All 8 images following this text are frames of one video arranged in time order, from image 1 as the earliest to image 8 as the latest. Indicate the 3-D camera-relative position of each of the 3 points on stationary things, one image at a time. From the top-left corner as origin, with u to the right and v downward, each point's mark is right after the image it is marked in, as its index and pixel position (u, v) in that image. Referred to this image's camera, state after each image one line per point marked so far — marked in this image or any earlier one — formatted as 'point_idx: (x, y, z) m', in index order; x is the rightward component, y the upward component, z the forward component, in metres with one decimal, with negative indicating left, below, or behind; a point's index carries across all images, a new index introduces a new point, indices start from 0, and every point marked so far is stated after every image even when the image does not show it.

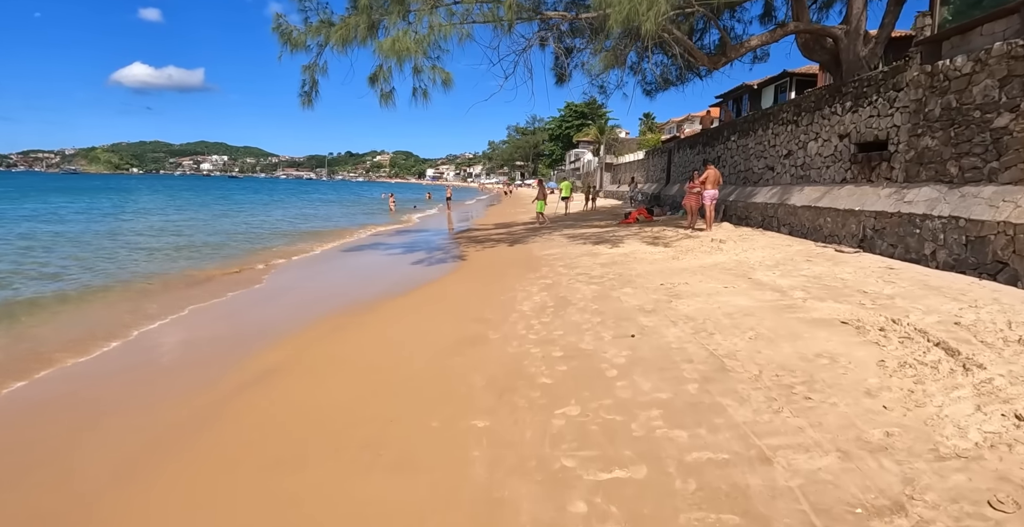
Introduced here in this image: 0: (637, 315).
0: (+1.3, -0.5, +5.3) m
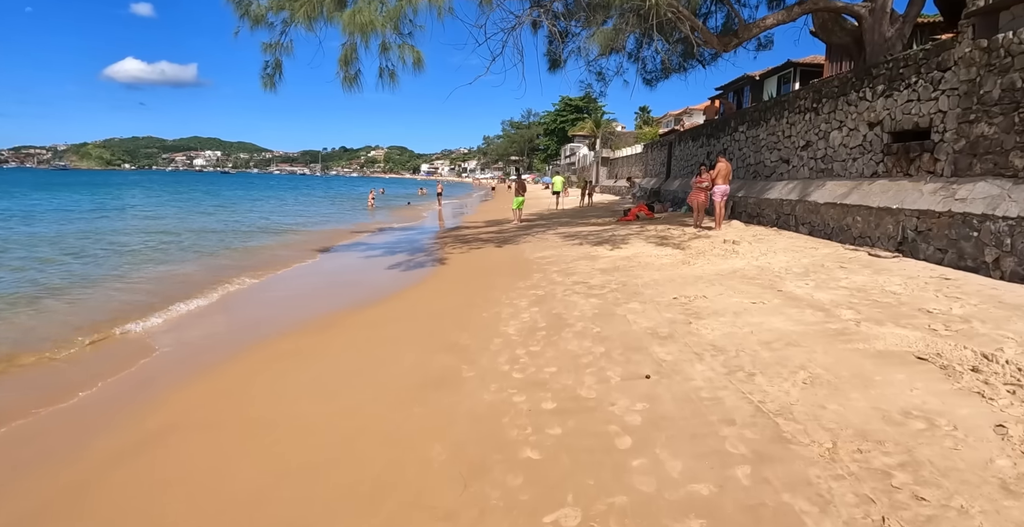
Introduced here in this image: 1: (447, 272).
0: (+1.1, -0.7, +4.2) m
1: (-1.1, -0.1, +9.0) m
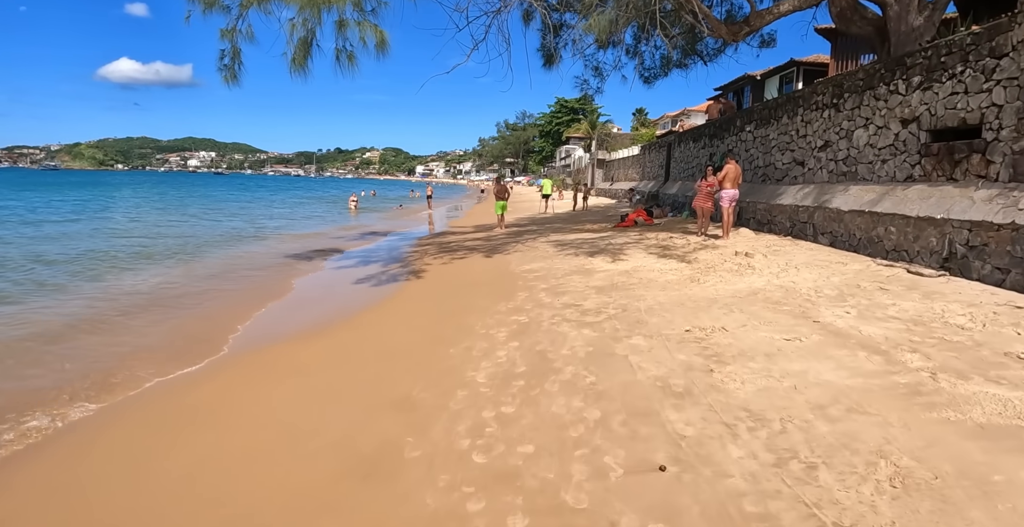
0: (+0.9, -0.9, +3.1) m
1: (-1.4, -0.4, +7.9) m
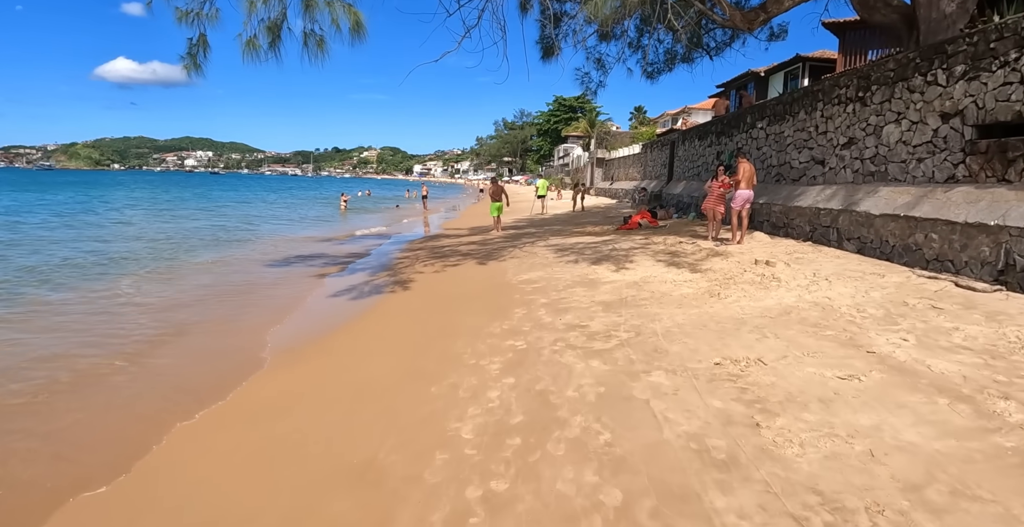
0: (+0.9, -1.0, +2.4) m
1: (-1.4, -0.5, +7.1) m
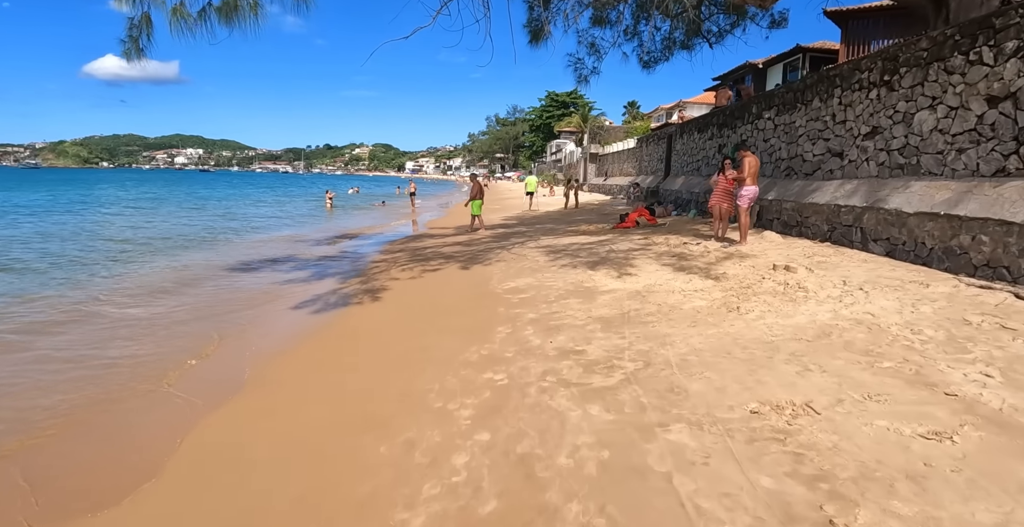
0: (+0.7, -1.1, +1.5) m
1: (-1.6, -0.6, +6.2) m
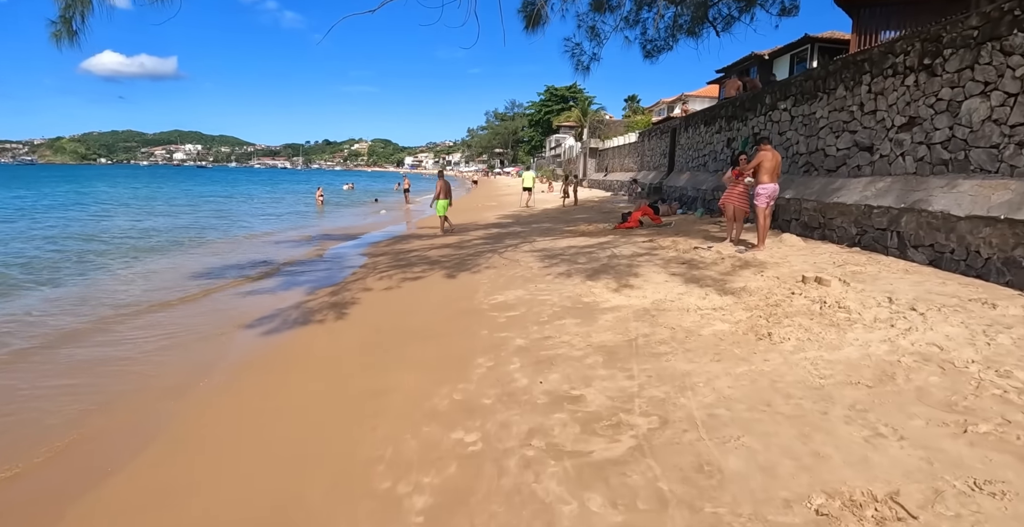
0: (+0.6, -1.3, +0.6) m
1: (-1.7, -0.7, +5.3) m
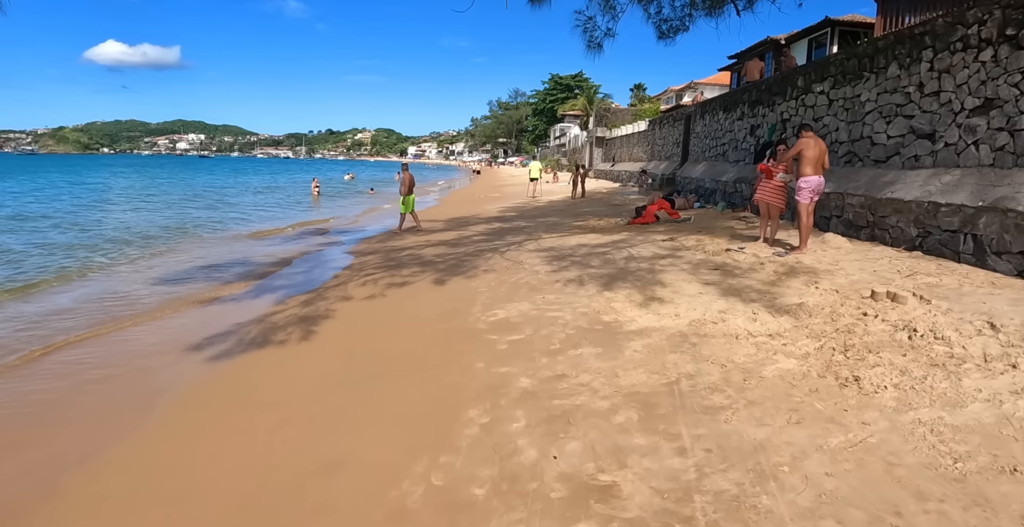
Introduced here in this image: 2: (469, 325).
0: (+0.6, -1.5, -0.3) m
1: (-1.7, -0.8, +4.4) m
2: (-0.4, -0.6, +4.7) m
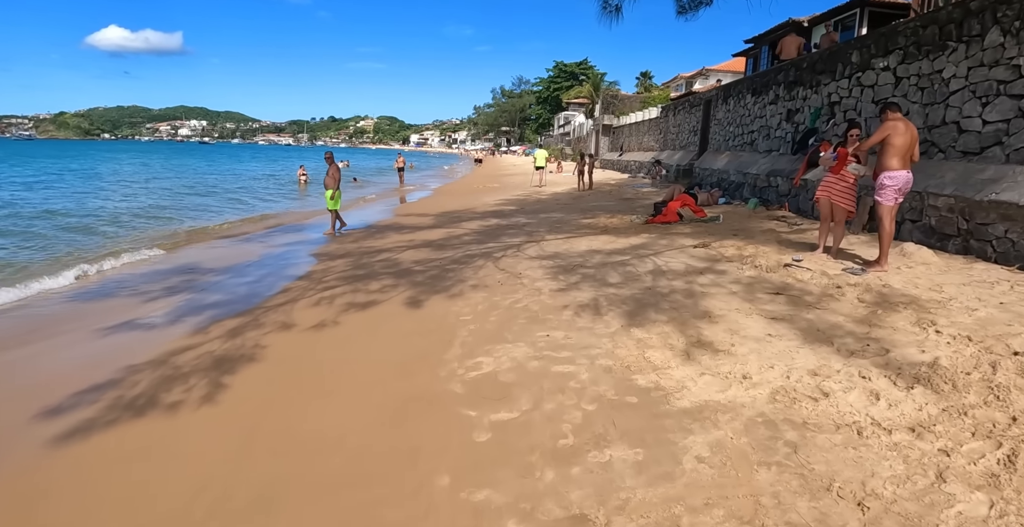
0: (+0.5, -1.8, -1.7) m
1: (-1.8, -1.0, +3.0) m
2: (-0.4, -0.8, +3.3) m
